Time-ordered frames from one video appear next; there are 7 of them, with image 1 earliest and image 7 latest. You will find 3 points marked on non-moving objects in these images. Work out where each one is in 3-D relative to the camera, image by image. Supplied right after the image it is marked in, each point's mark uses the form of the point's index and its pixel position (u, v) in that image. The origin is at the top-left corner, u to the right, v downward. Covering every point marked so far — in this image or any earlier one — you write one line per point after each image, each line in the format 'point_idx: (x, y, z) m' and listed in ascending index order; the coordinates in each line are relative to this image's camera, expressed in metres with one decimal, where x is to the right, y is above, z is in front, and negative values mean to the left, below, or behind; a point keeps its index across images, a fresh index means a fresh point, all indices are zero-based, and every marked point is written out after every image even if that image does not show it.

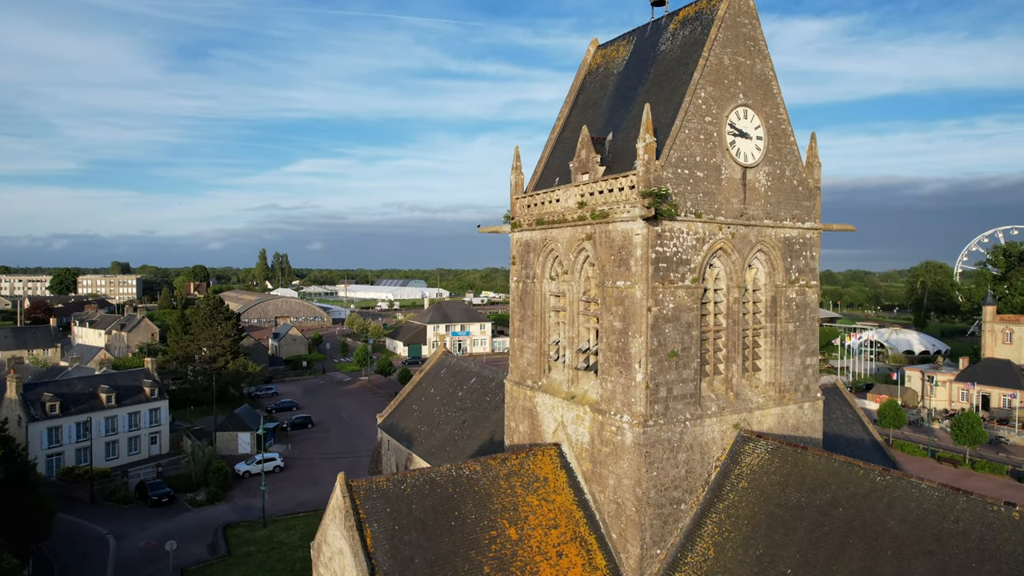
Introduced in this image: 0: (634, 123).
0: (+2.4, +3.2, +12.8) m
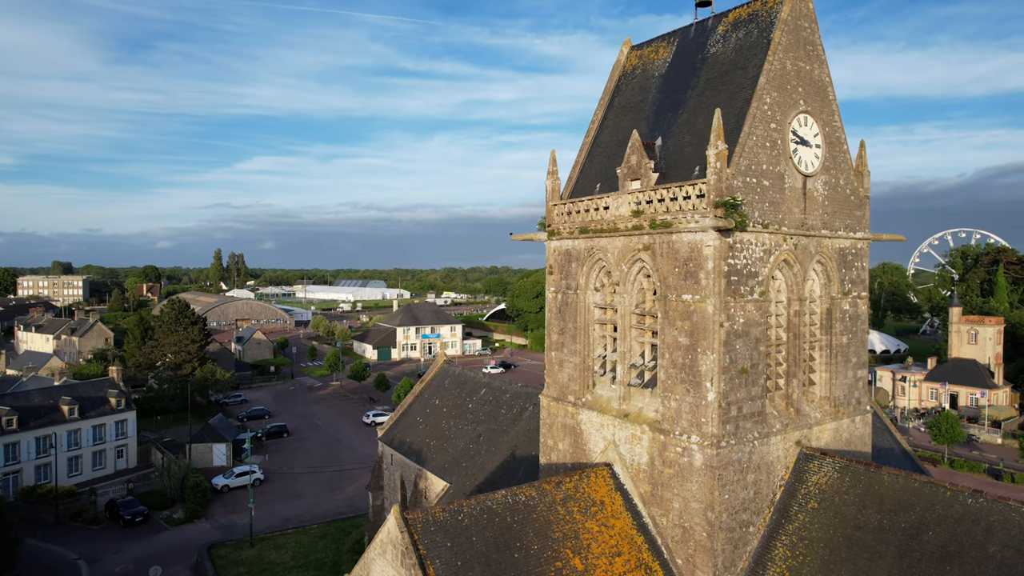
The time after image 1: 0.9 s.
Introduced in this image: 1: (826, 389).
0: (+3.3, +3.0, +12.3) m
1: (+5.9, -1.9, +12.4) m
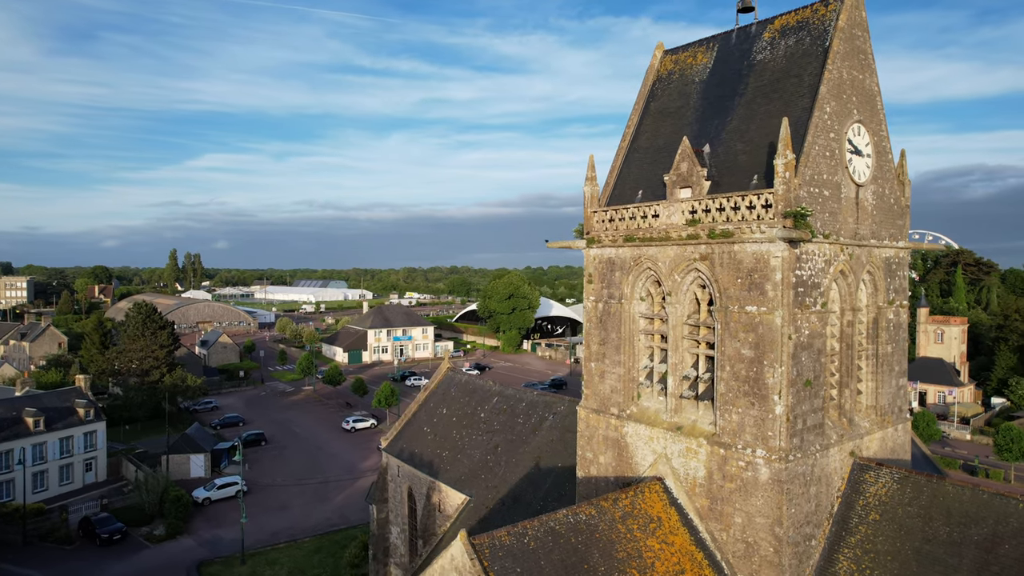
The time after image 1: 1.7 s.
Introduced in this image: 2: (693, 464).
0: (+4.2, +2.8, +12.1) m
1: (+6.8, -2.1, +12.4) m
2: (+3.2, -3.1, +11.7) m
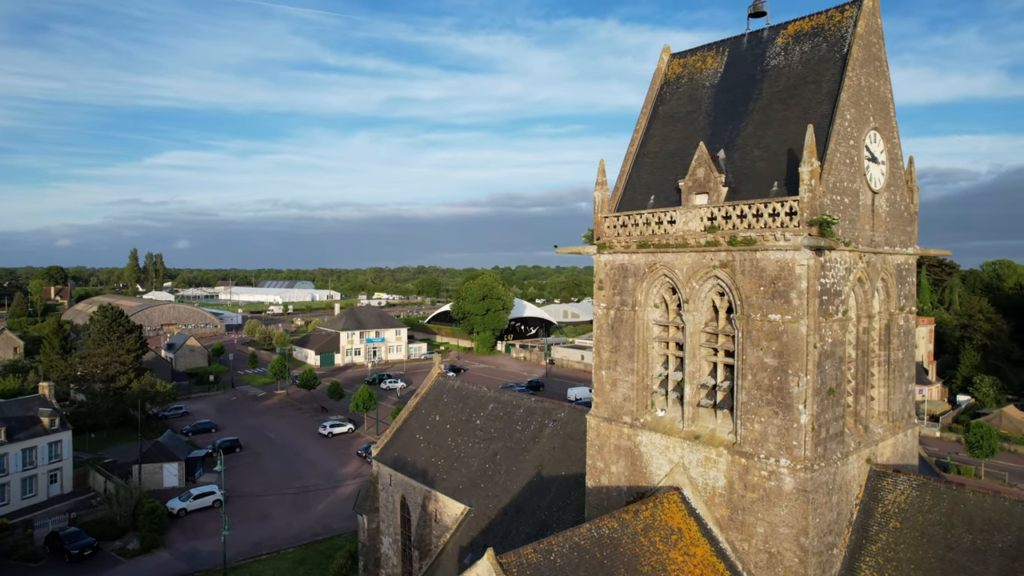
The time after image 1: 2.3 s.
0: (+4.5, +2.7, +12.0) m
1: (+7.1, -2.2, +12.5) m
2: (+3.5, -3.3, +11.5) m
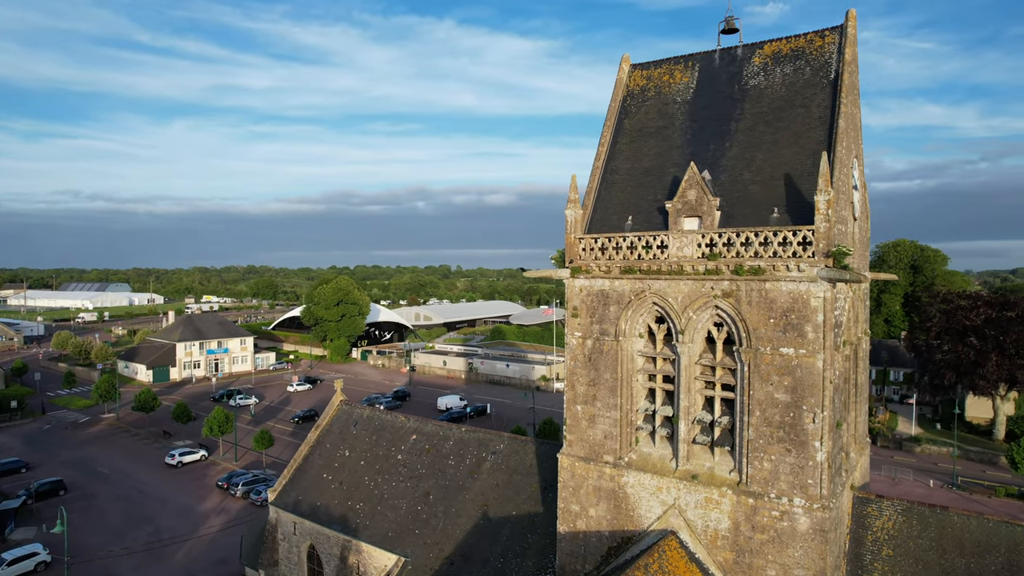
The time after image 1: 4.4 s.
0: (+4.1, +2.2, +11.6) m
1: (+6.6, -2.7, +12.6) m
2: (+3.4, -3.8, +10.9) m
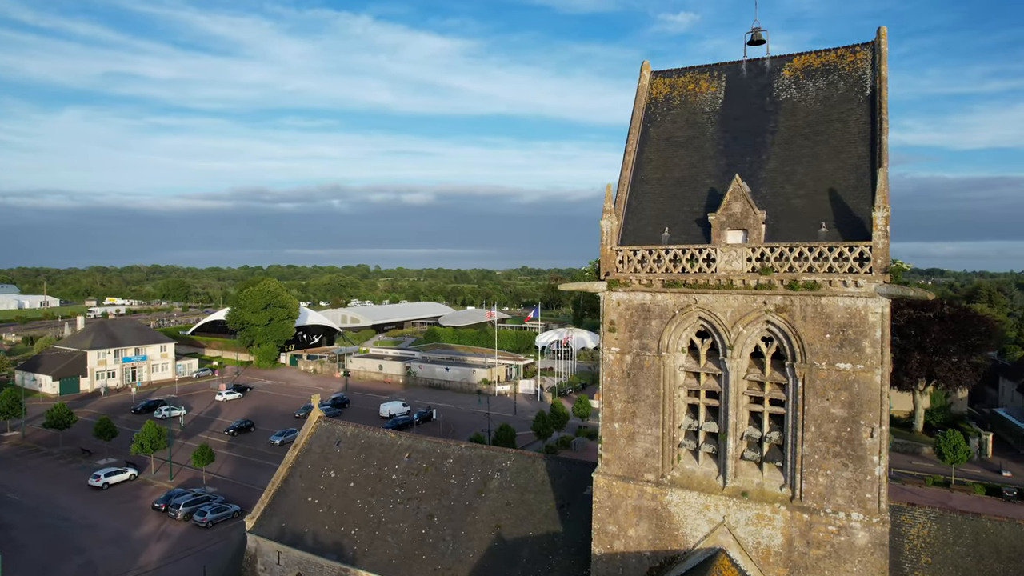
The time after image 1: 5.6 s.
0: (+4.8, +2.0, +11.5) m
1: (+7.2, -2.9, +12.9) m
2: (+4.2, -4.0, +10.8) m
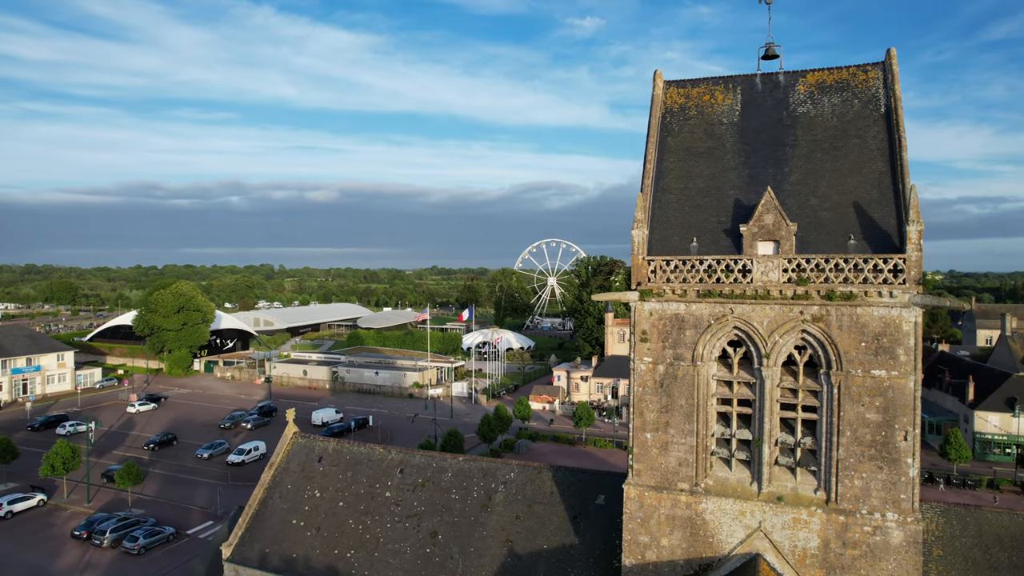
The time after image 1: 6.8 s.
0: (+5.4, +1.8, +11.9) m
1: (+7.6, -3.1, +13.6) m
2: (+4.9, -4.2, +11.1) m
